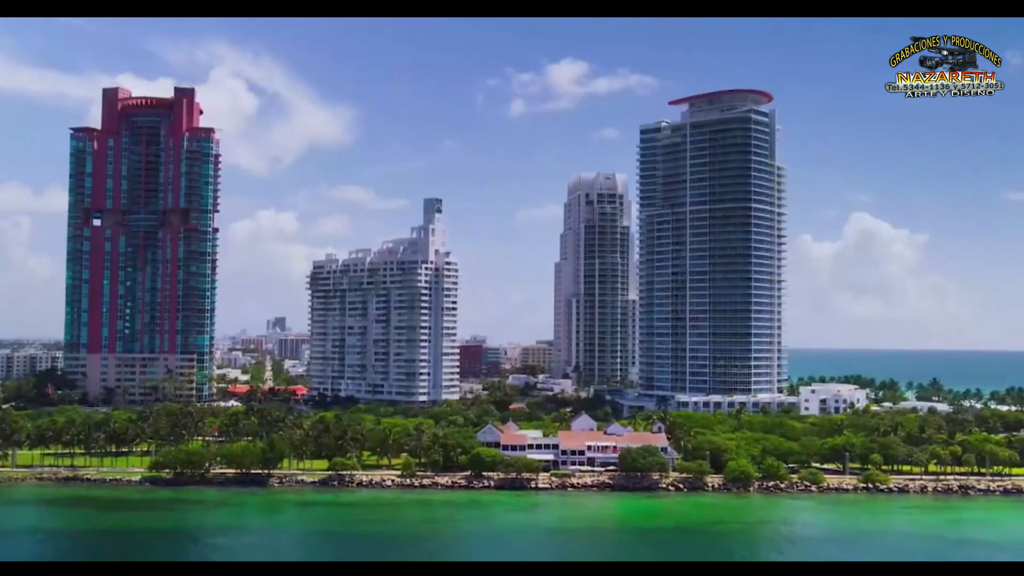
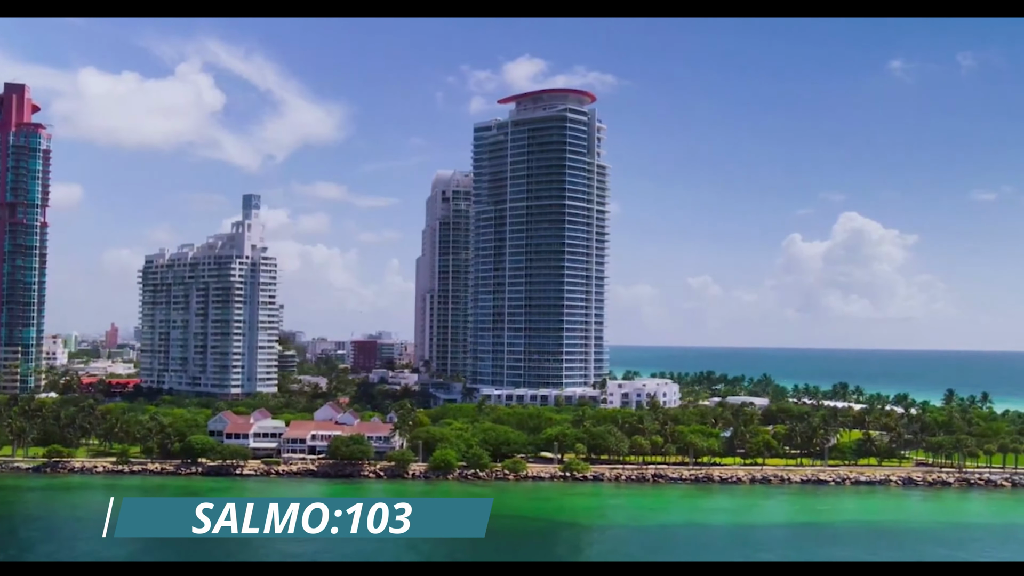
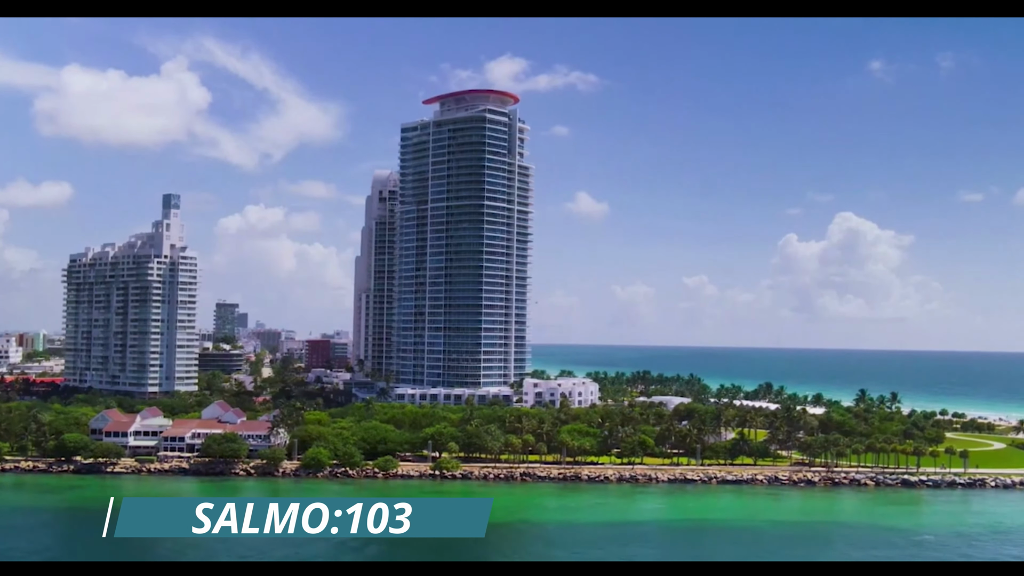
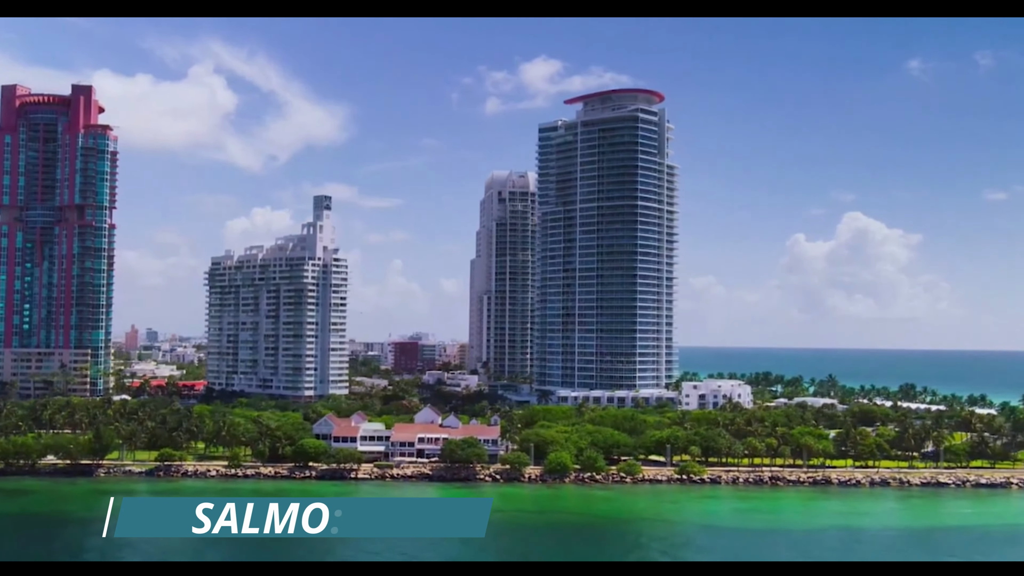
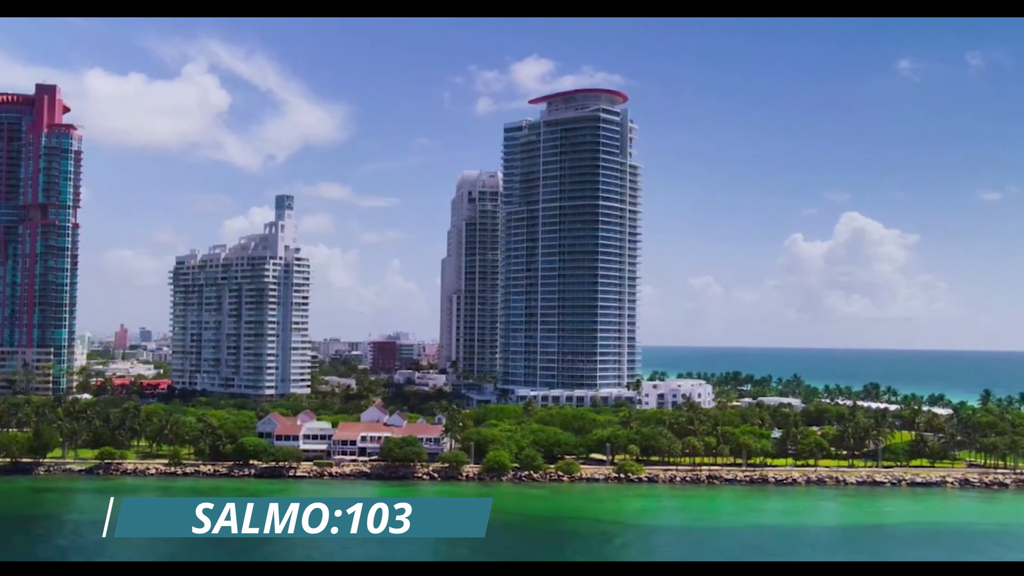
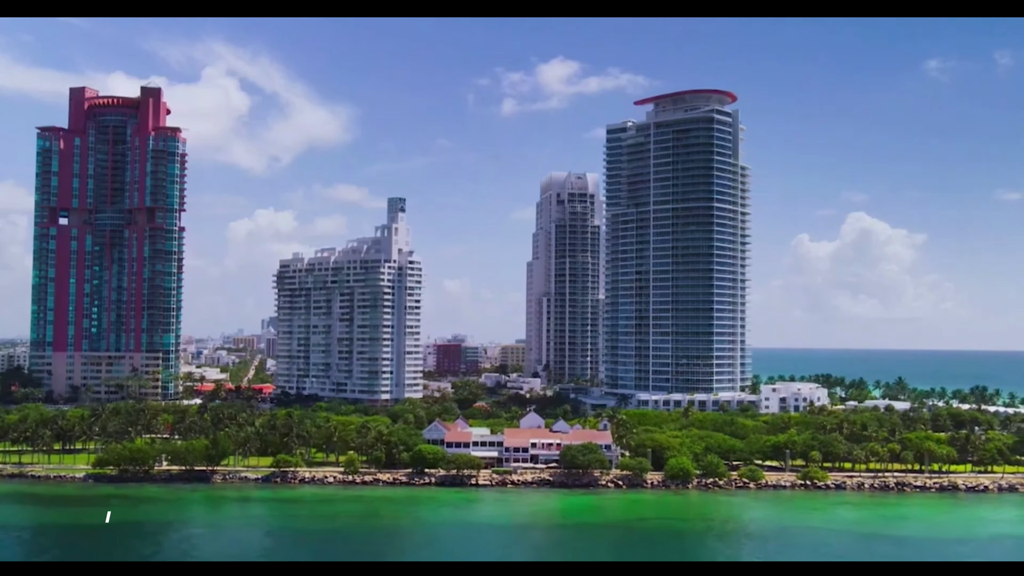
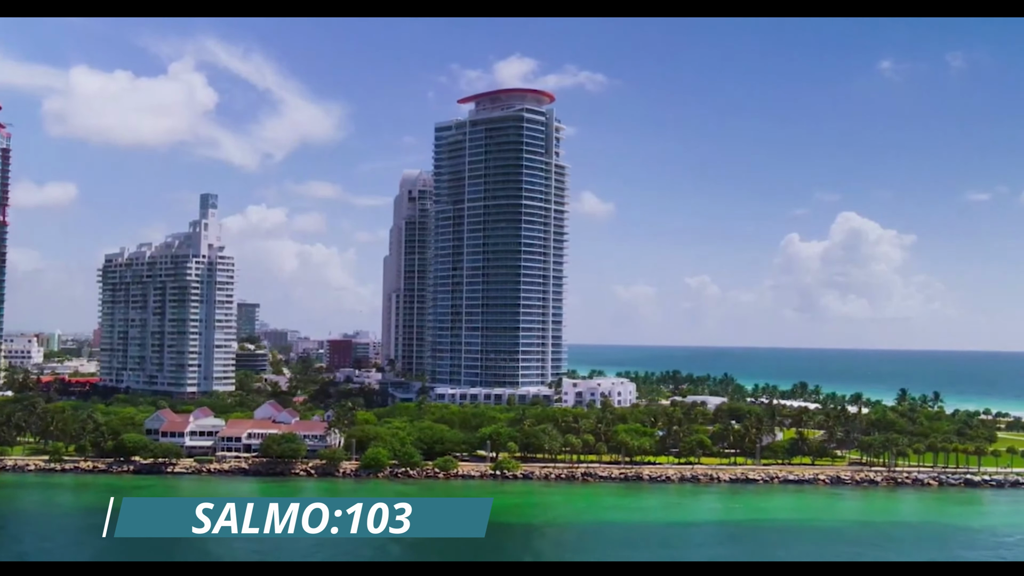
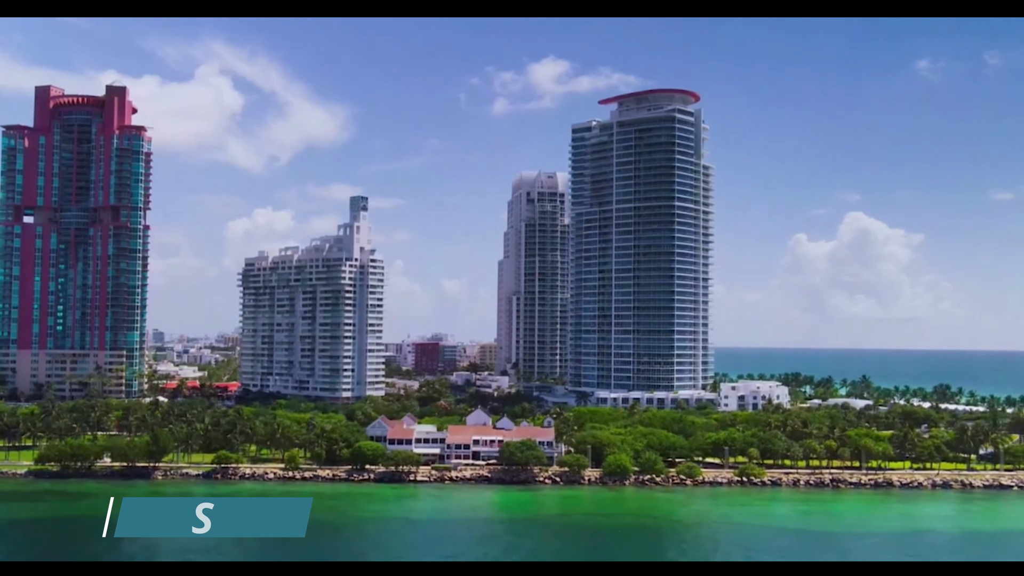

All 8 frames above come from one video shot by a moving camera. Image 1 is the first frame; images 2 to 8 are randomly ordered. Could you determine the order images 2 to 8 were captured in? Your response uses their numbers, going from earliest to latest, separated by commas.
6, 8, 4, 5, 2, 7, 3
